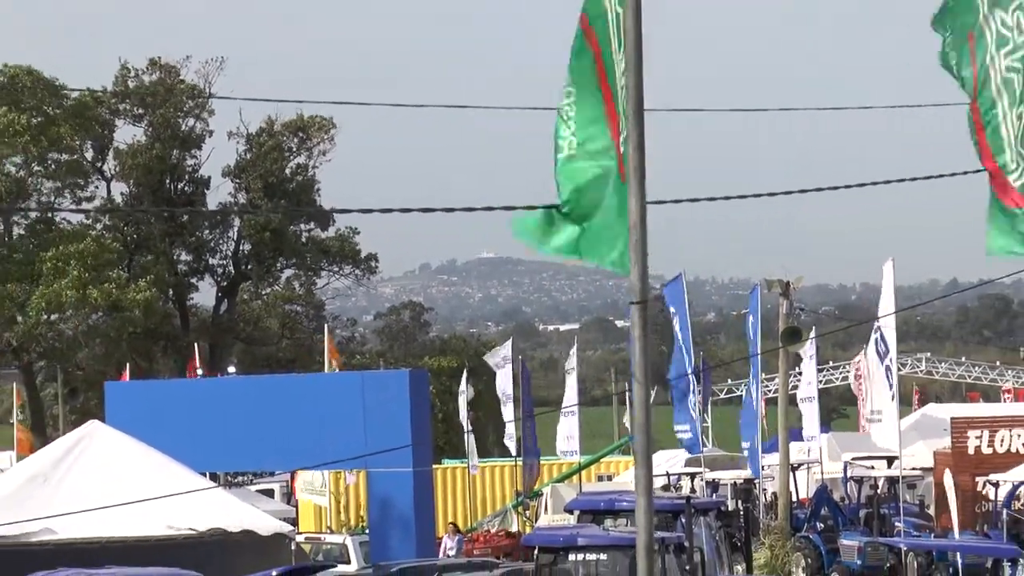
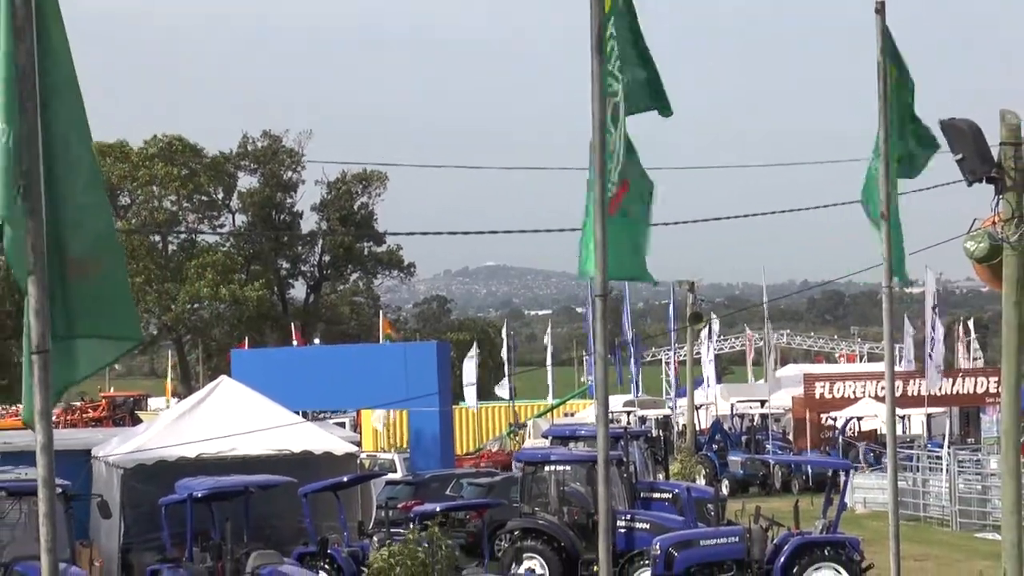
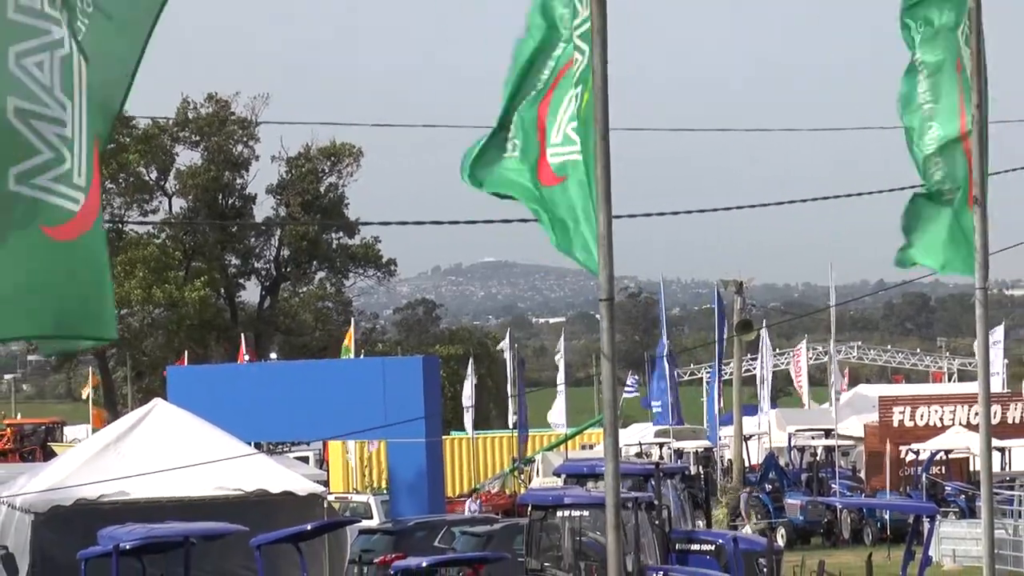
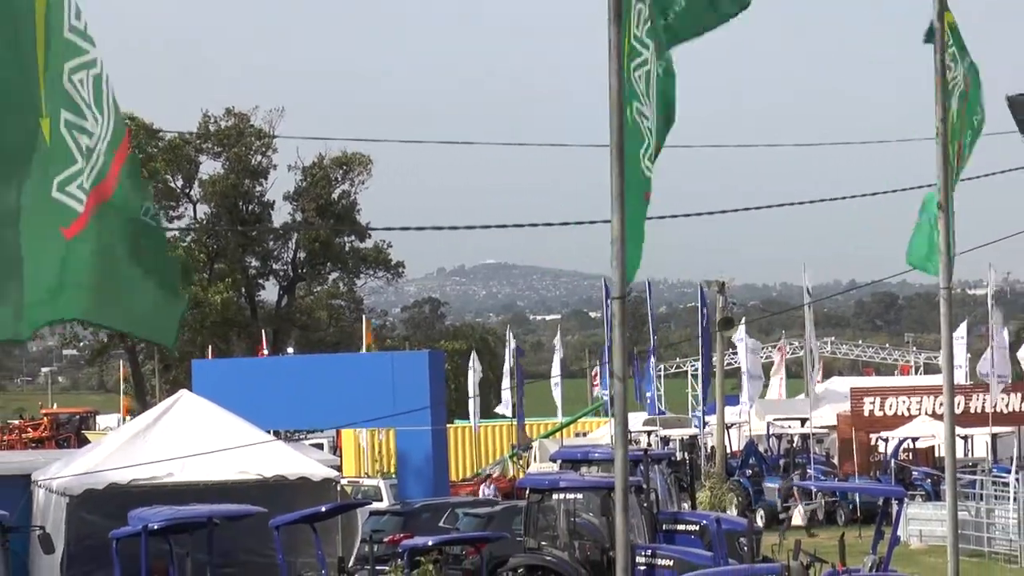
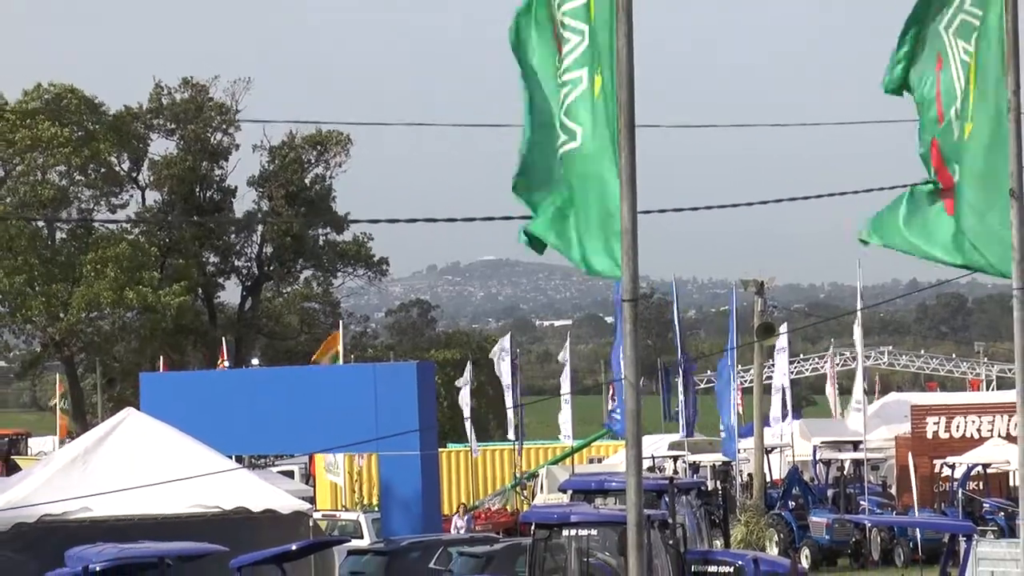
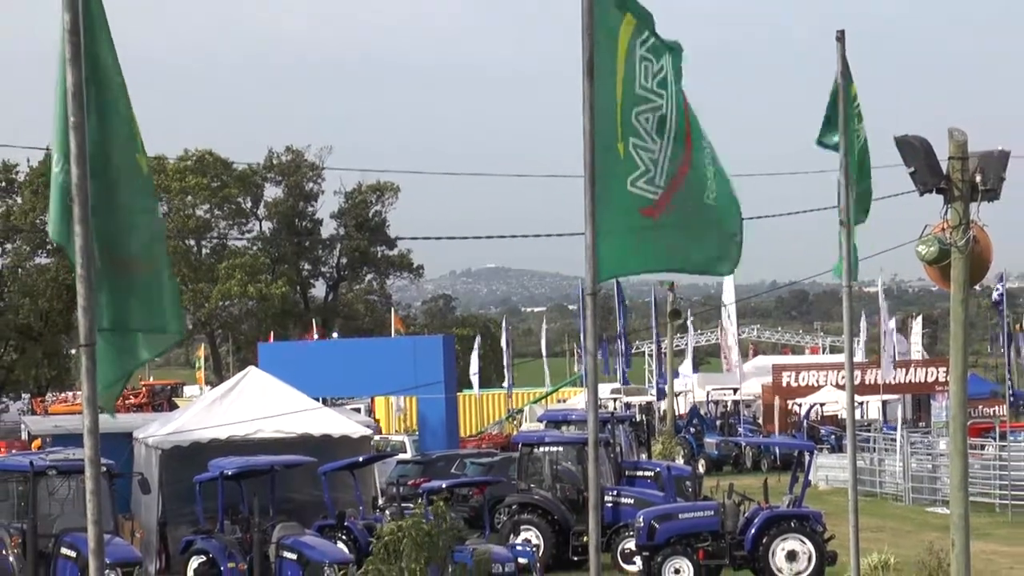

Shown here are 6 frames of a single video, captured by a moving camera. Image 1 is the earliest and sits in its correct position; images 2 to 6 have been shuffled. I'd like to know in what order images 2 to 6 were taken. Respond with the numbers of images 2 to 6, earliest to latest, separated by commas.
5, 3, 4, 2, 6
